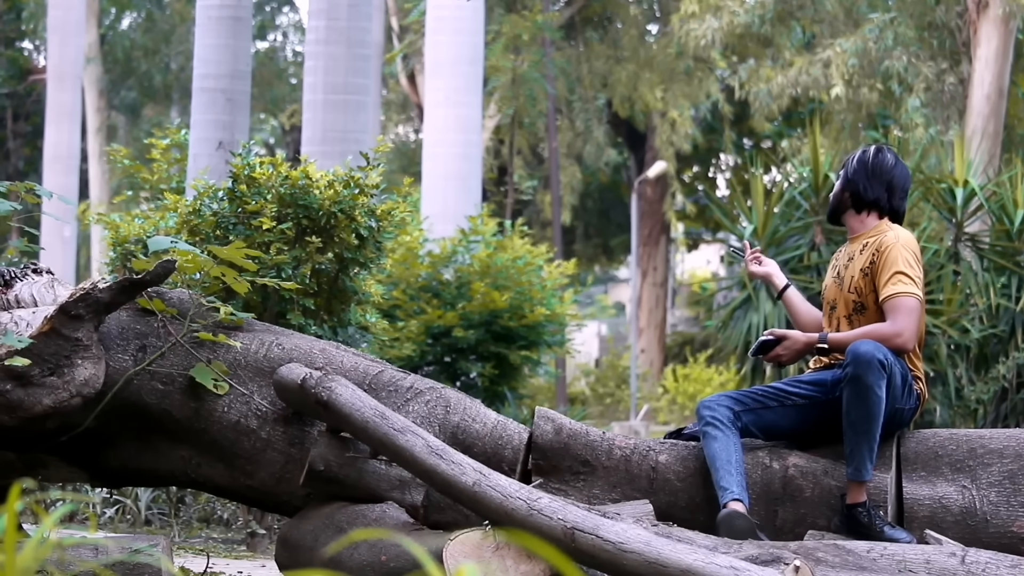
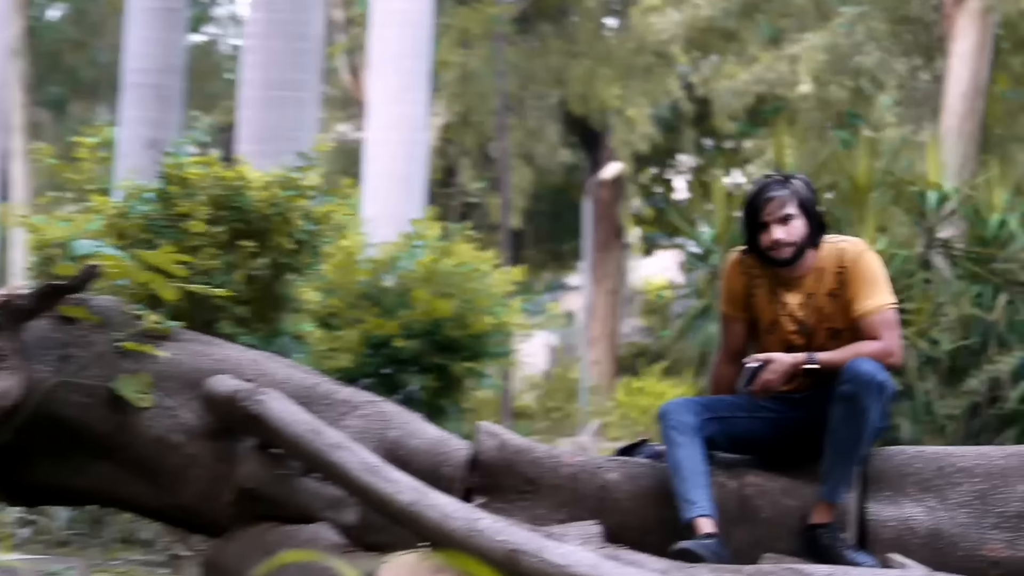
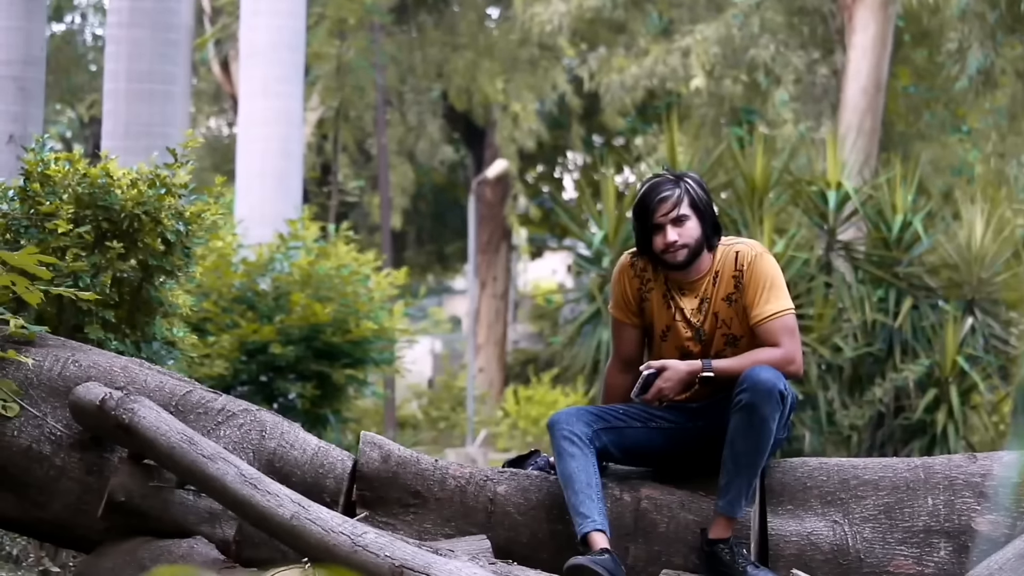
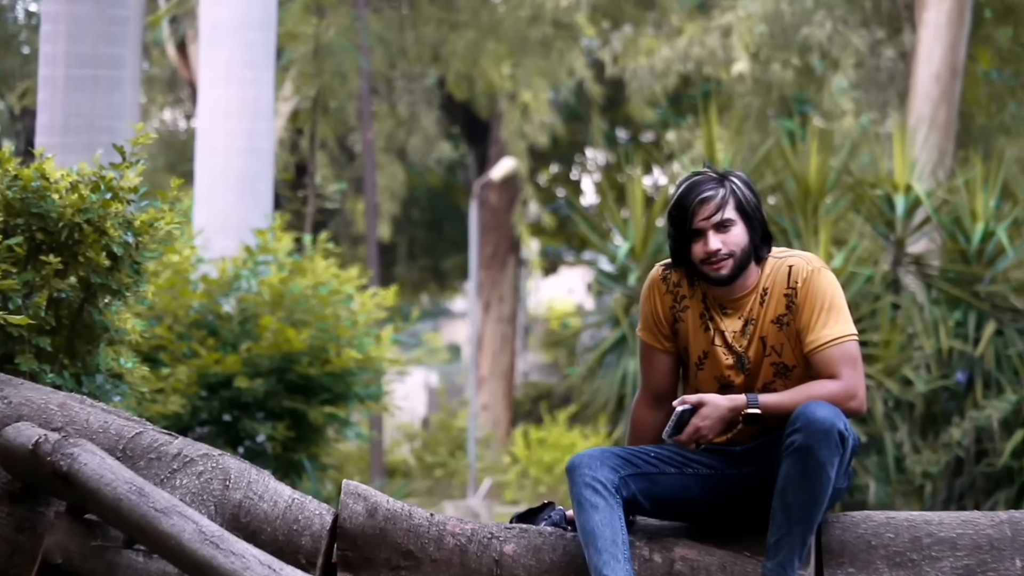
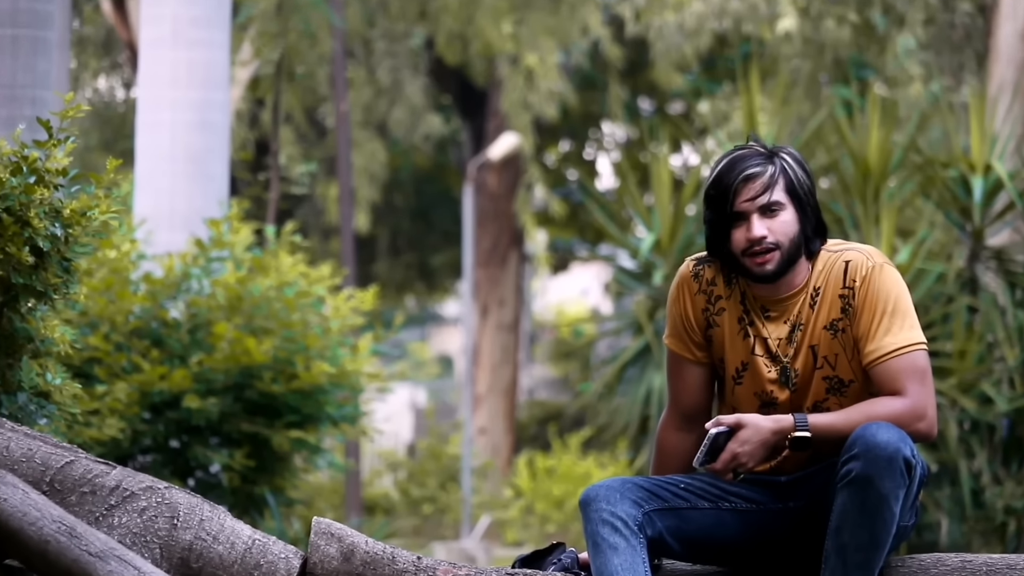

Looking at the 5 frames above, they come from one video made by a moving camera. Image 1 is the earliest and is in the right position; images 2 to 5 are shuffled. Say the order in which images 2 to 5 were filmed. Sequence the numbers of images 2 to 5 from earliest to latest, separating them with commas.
2, 3, 4, 5
